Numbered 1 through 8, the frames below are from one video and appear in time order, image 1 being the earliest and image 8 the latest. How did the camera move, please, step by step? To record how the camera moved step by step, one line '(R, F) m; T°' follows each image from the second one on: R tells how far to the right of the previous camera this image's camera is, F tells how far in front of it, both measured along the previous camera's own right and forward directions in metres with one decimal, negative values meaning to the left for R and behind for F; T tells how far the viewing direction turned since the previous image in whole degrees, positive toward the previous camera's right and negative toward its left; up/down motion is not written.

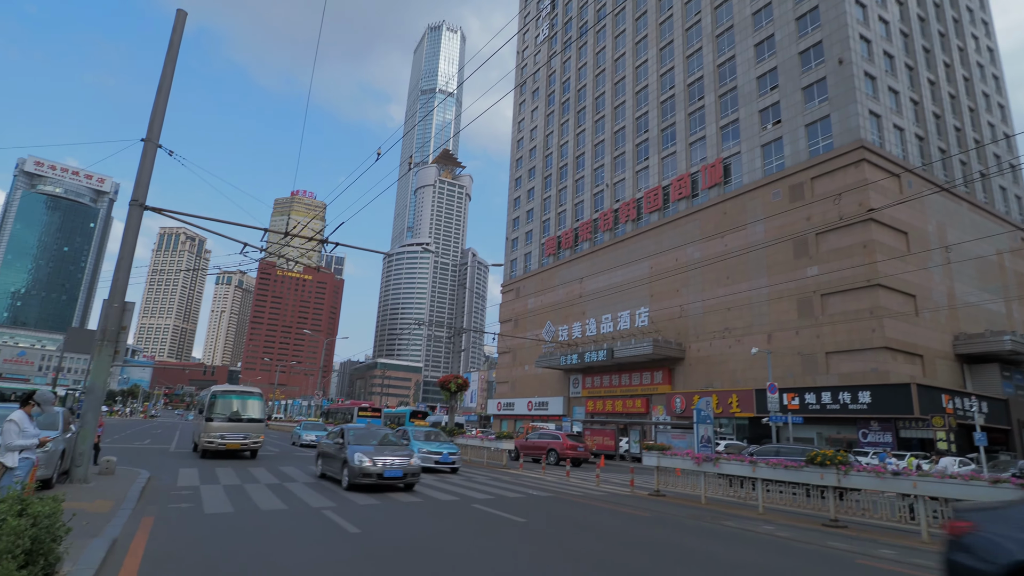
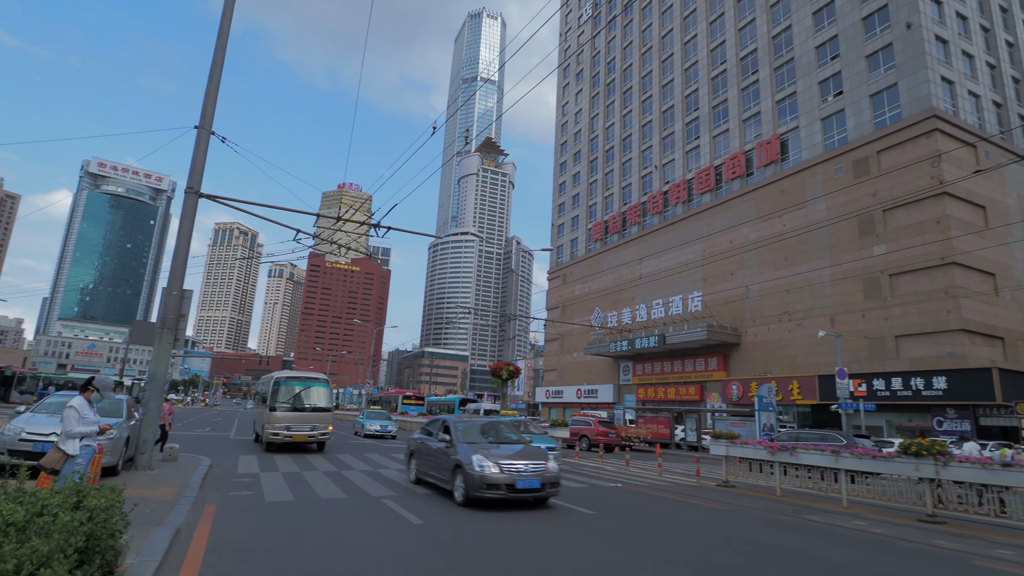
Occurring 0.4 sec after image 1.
(-0.3, +0.4) m; -4°
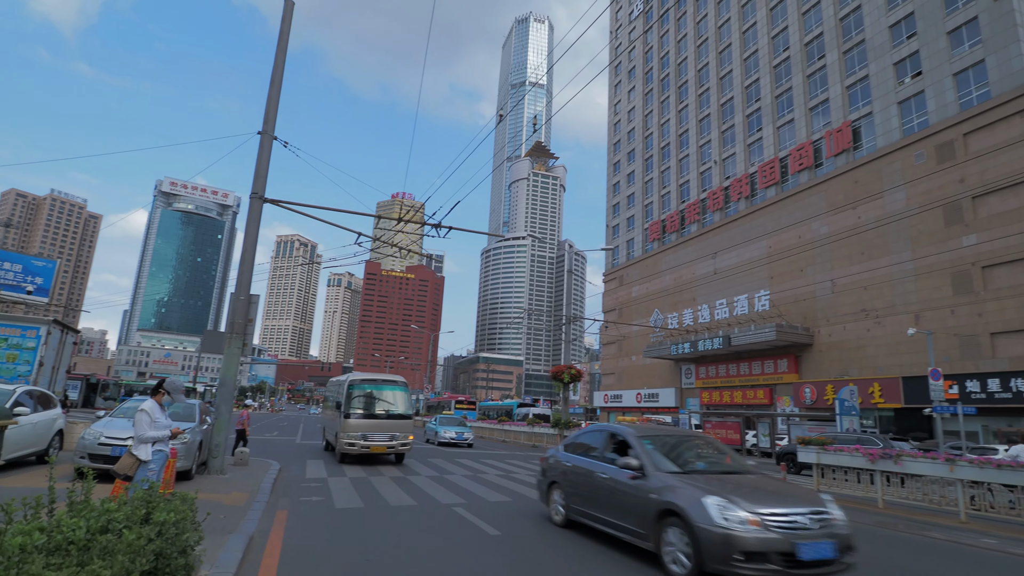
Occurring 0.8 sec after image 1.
(-0.3, +0.4) m; -5°
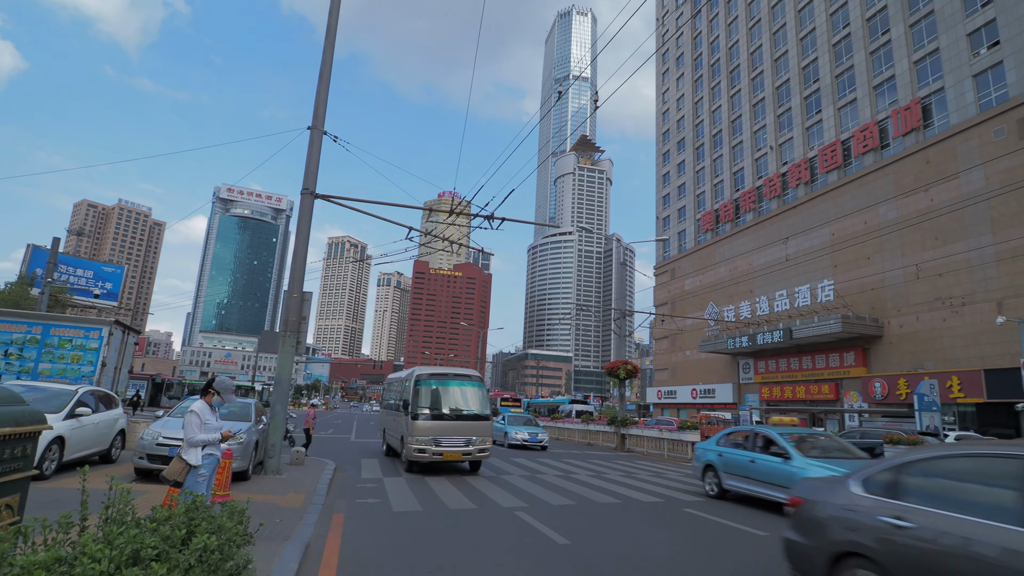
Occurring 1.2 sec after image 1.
(-0.2, +0.4) m; -4°
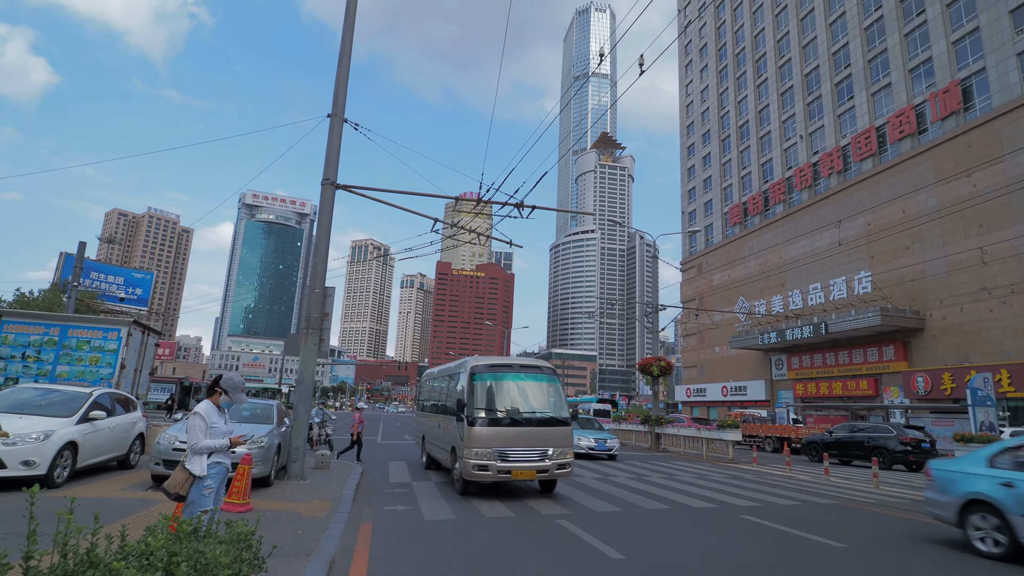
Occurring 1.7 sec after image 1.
(-0.2, +0.6) m; -2°
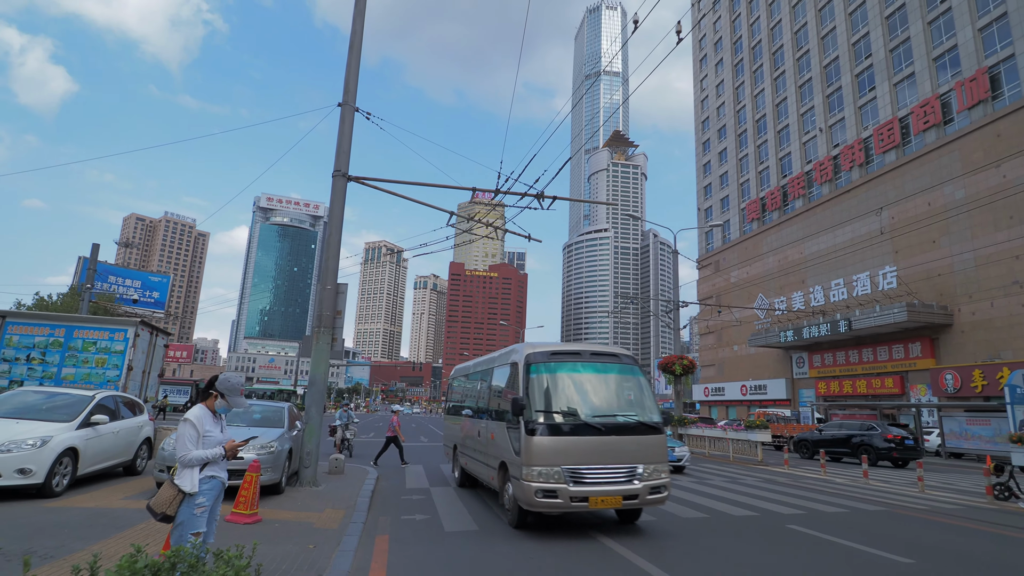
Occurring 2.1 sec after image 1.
(-0.1, +0.5) m; -1°
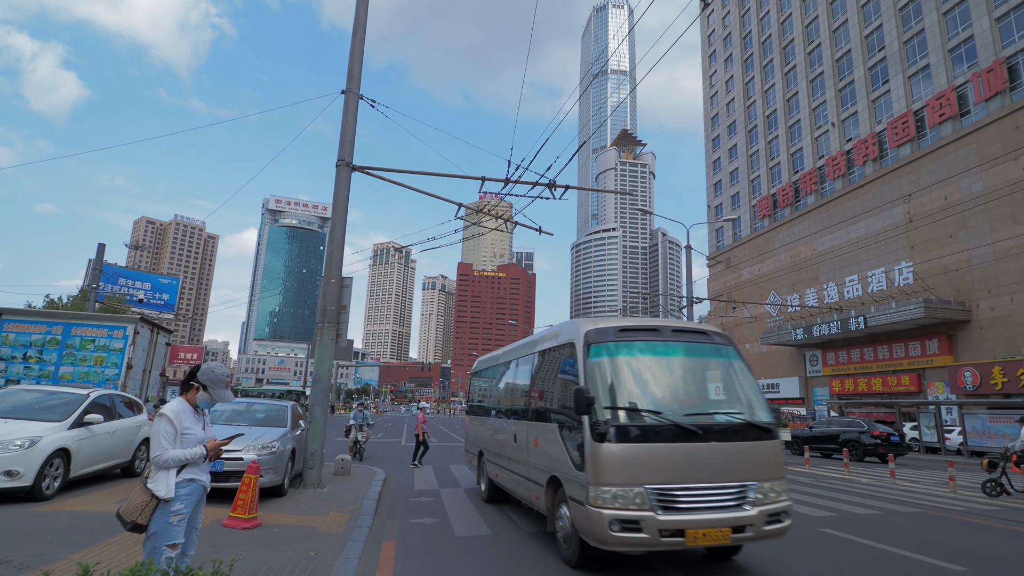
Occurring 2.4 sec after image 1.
(0.0, +0.4) m; -1°
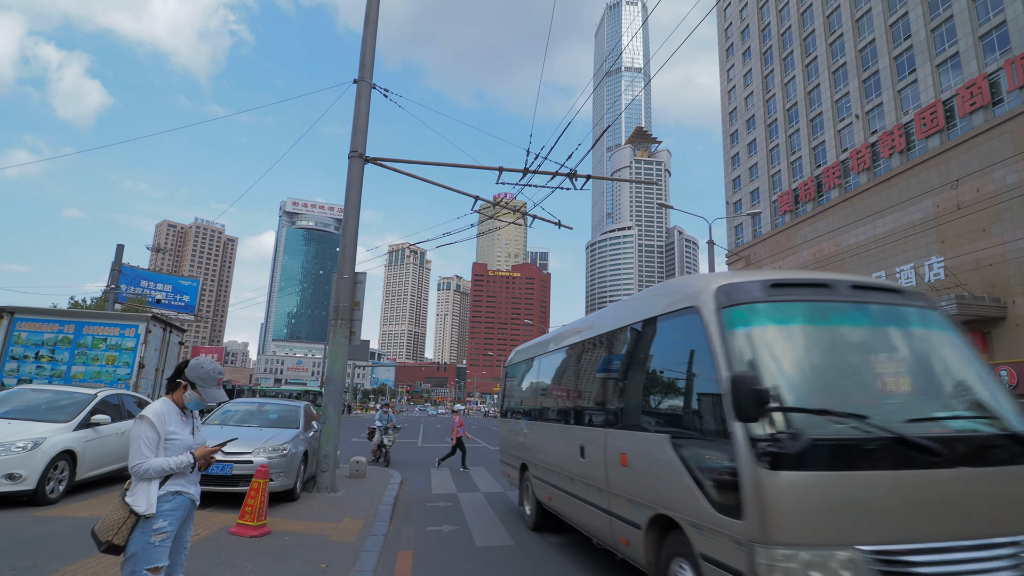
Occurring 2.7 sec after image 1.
(-0.1, +0.4) m; -1°
